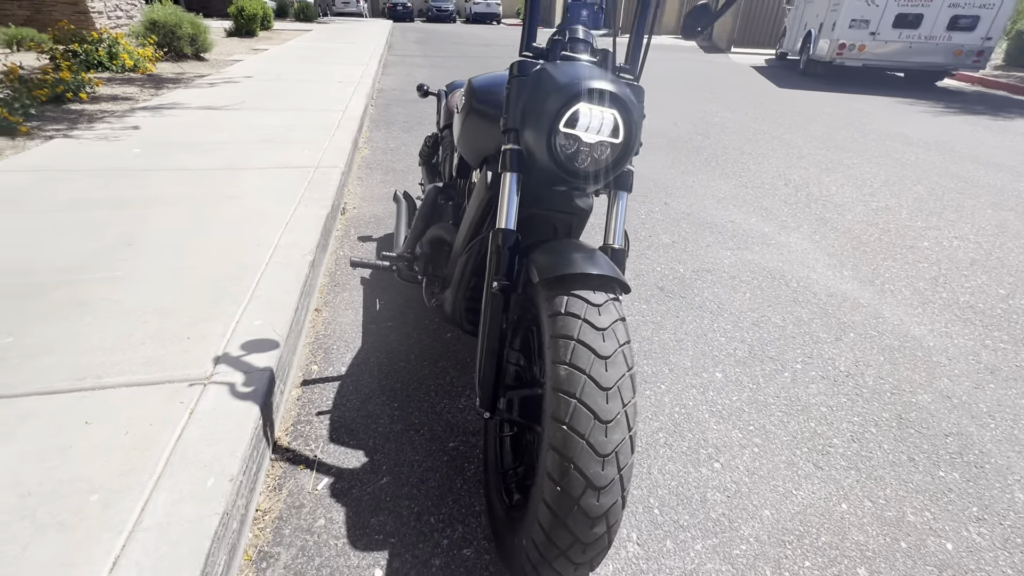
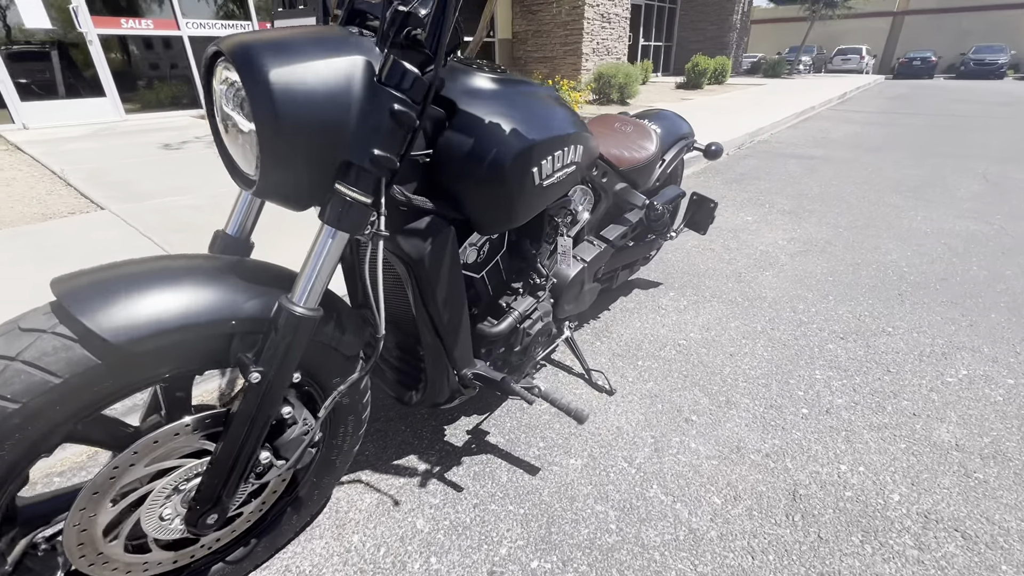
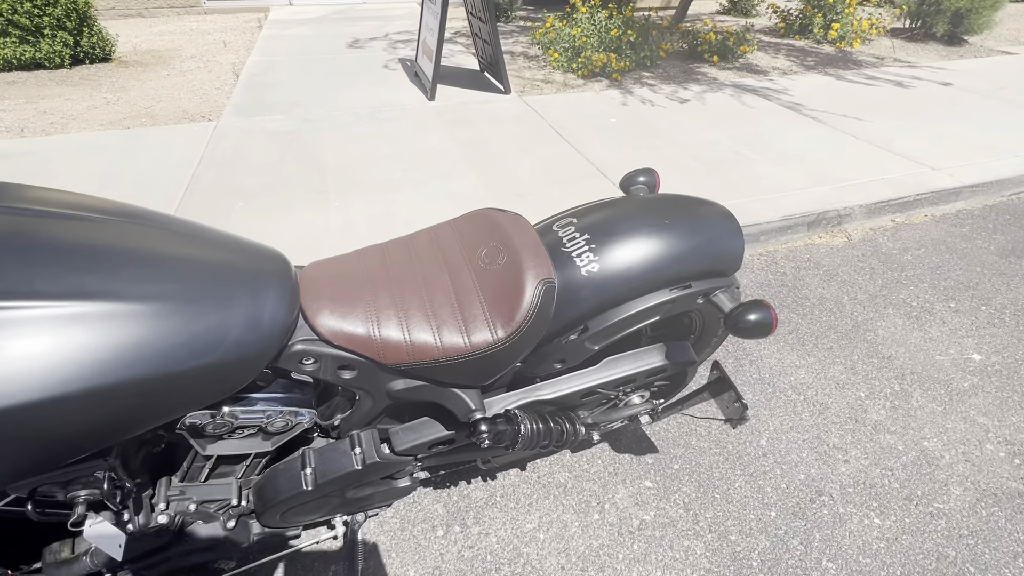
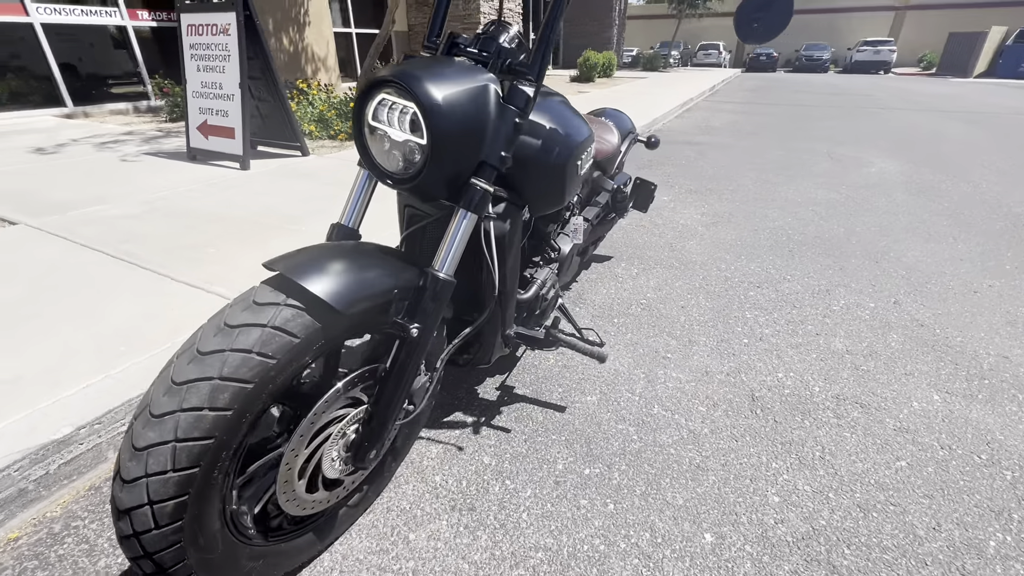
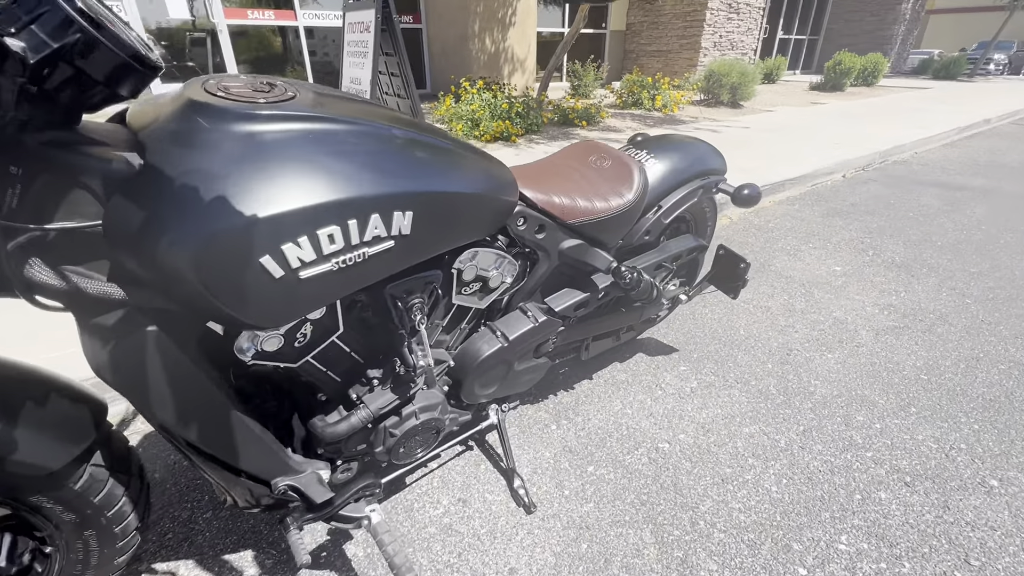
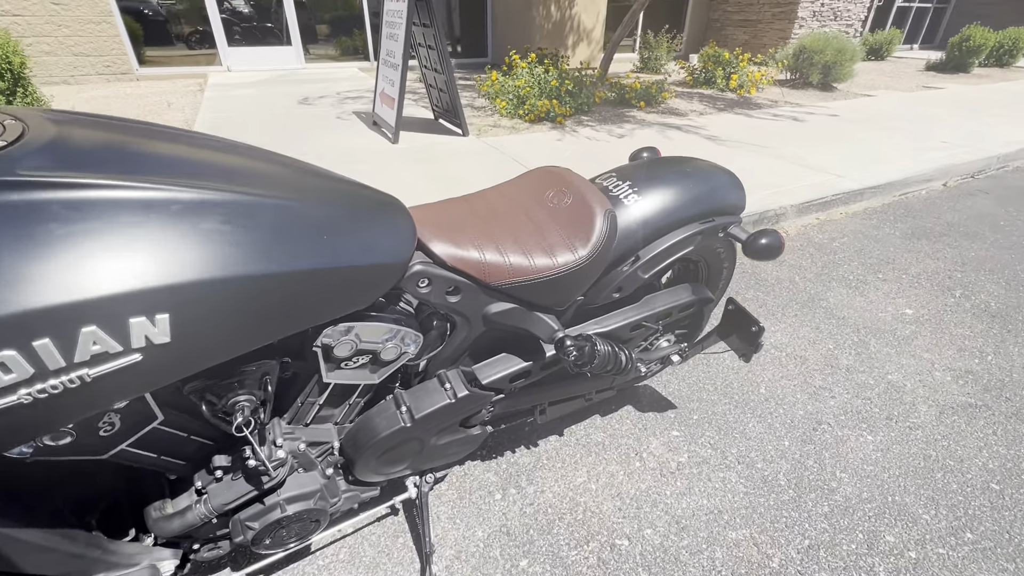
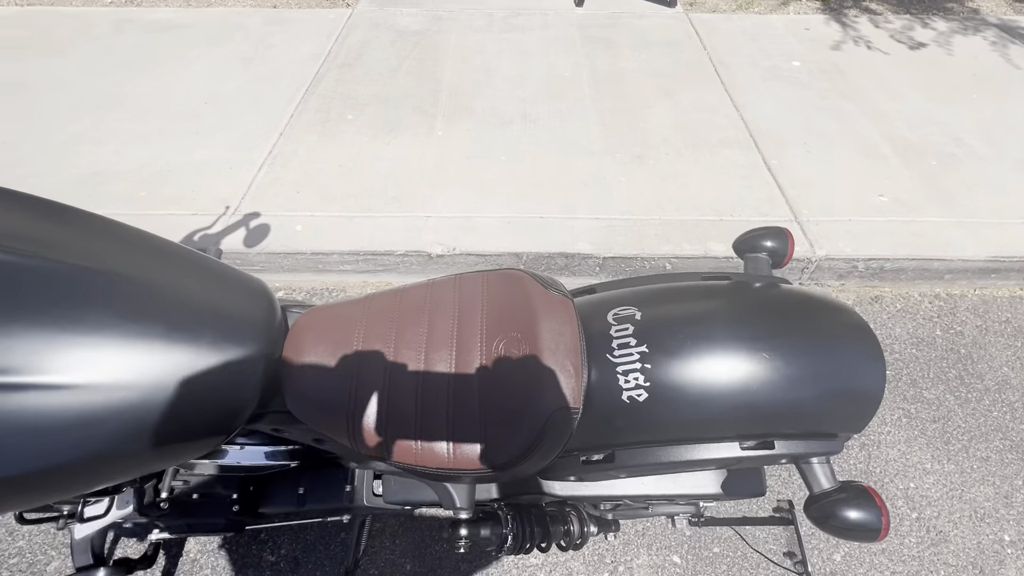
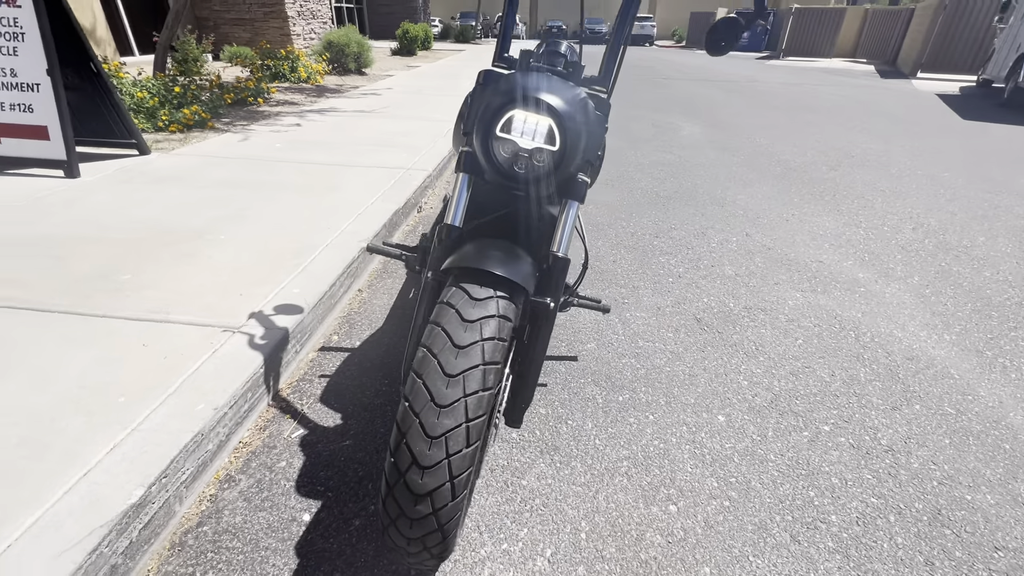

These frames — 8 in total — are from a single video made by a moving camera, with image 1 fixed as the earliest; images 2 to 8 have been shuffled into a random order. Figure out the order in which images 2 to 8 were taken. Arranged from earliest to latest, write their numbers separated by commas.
8, 4, 2, 5, 6, 3, 7
